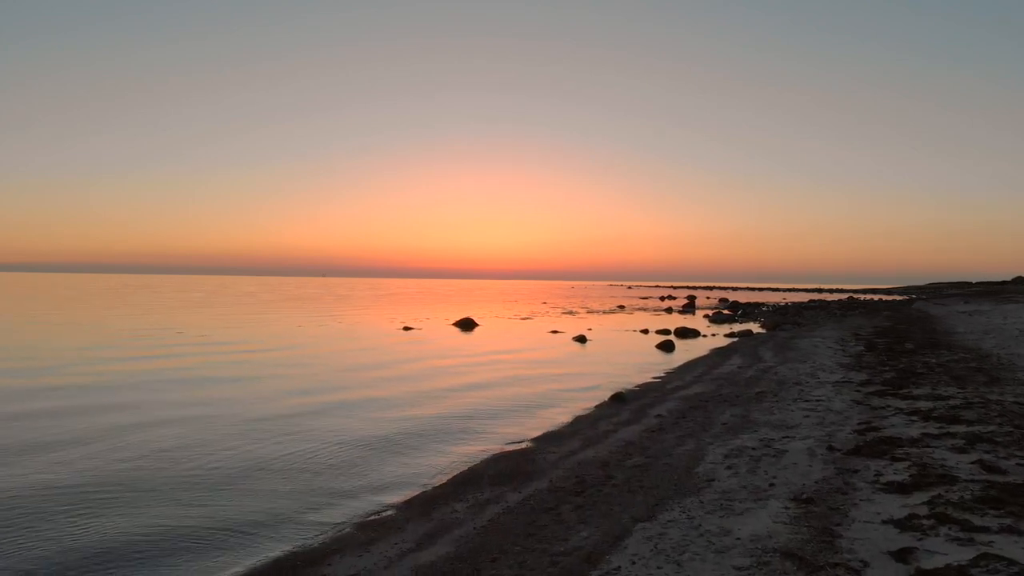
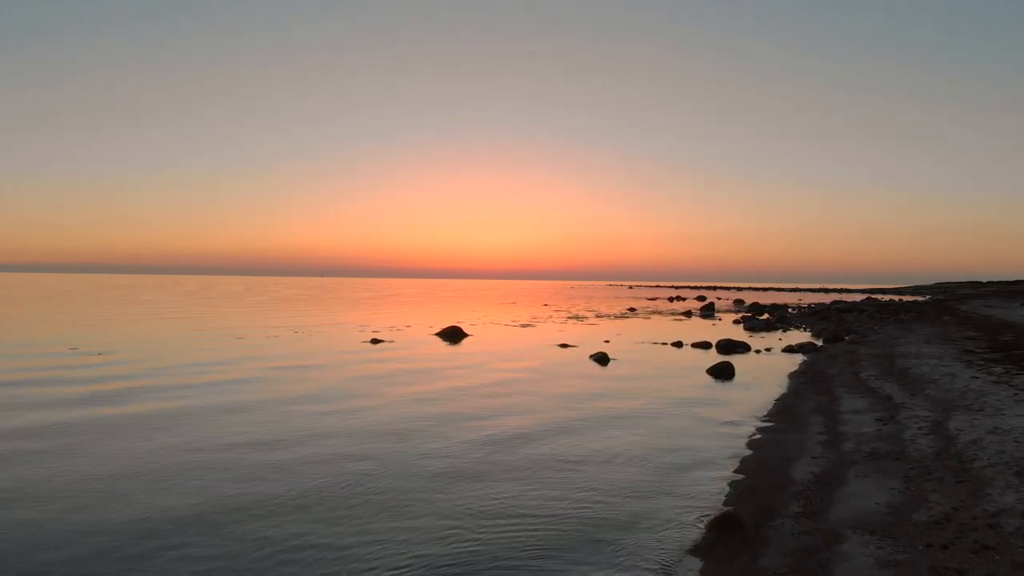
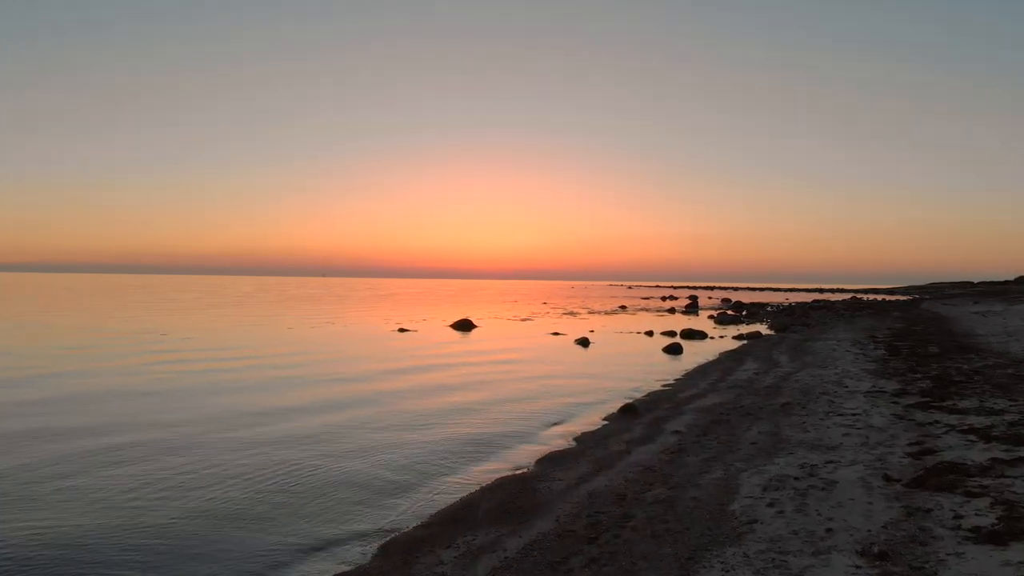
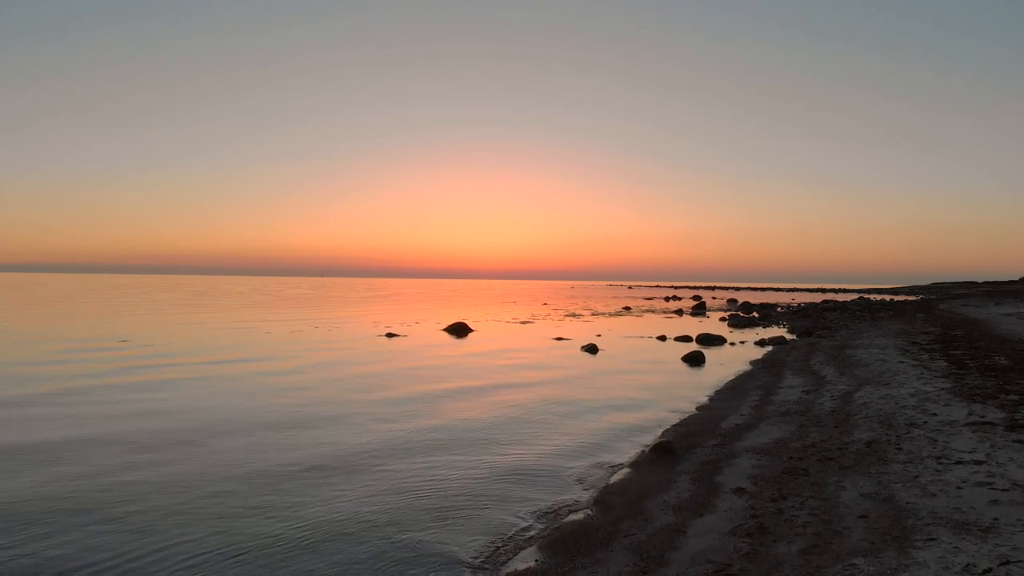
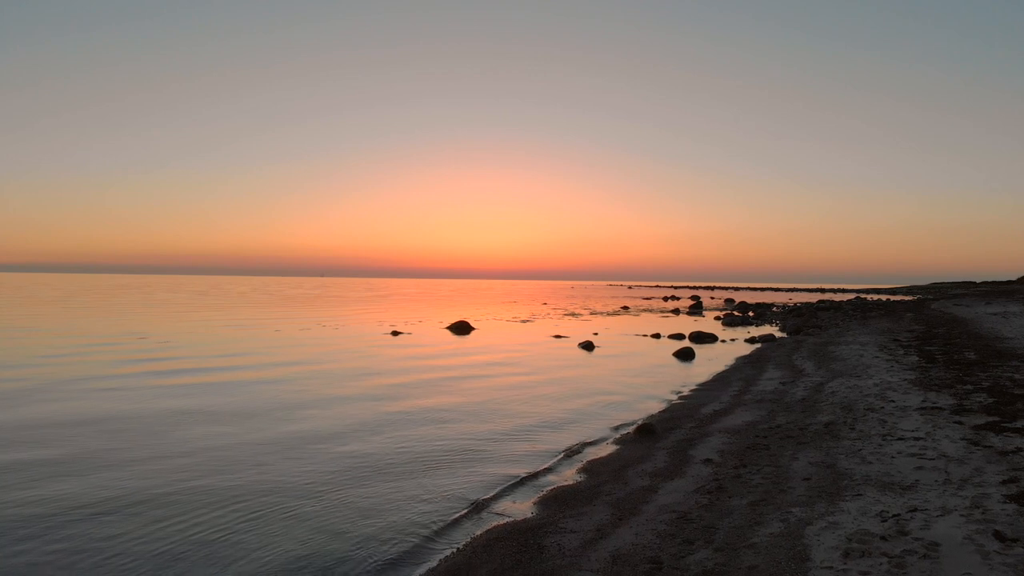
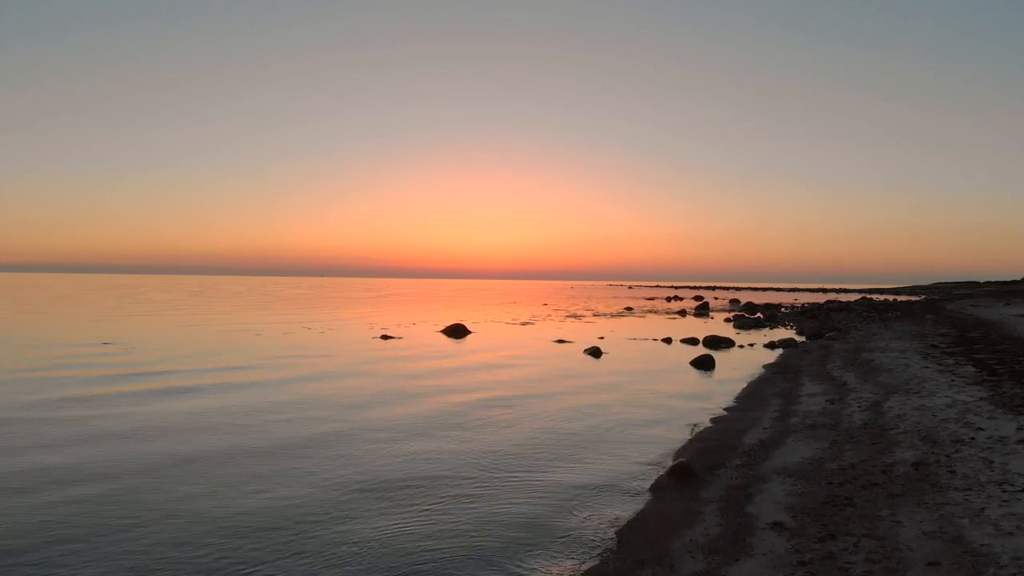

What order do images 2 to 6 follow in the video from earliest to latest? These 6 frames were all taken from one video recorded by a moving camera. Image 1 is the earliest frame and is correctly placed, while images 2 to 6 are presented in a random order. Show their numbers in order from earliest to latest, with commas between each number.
3, 5, 4, 6, 2
